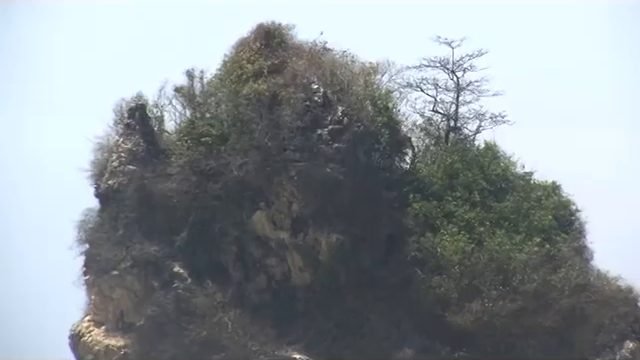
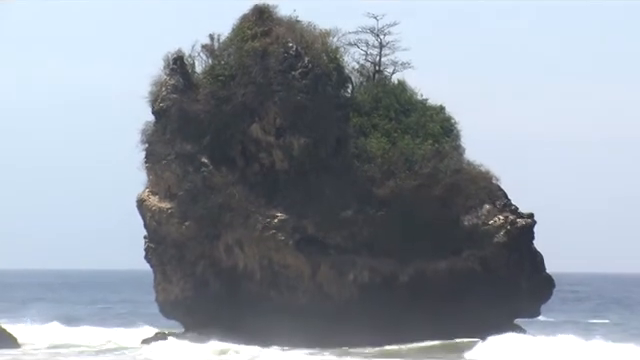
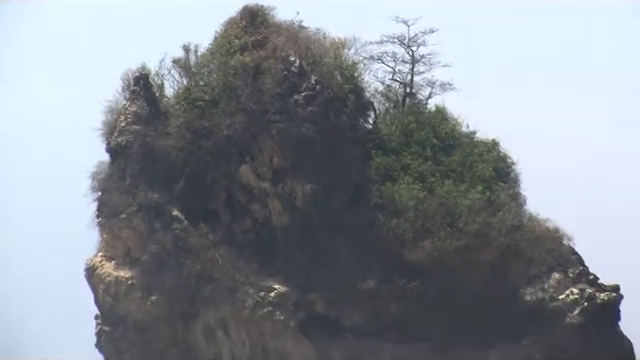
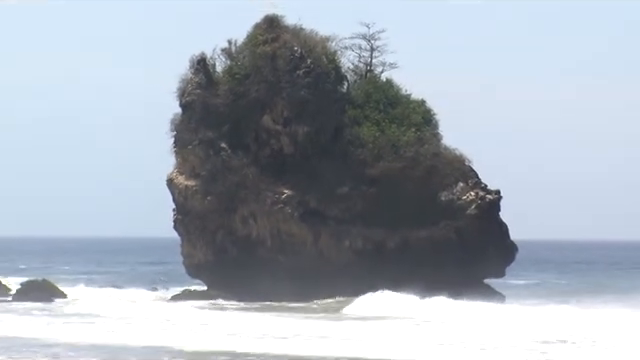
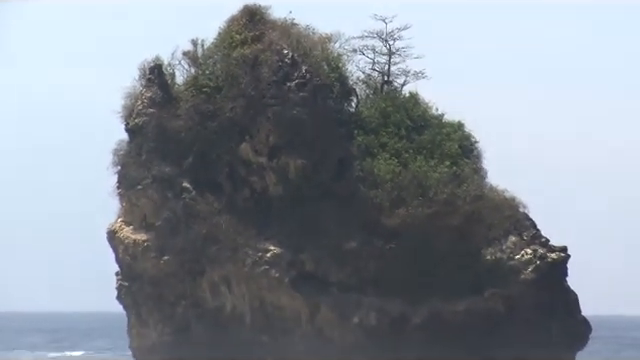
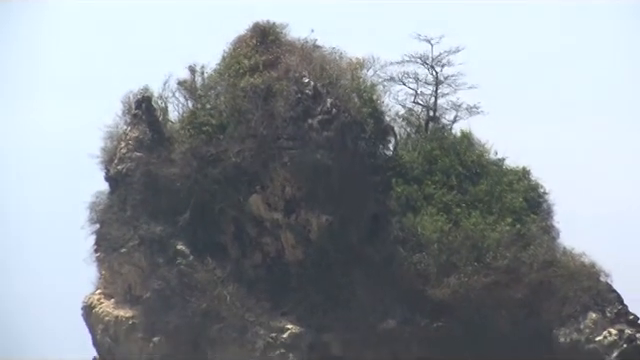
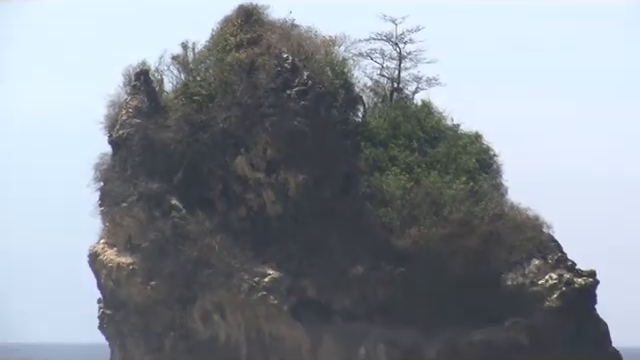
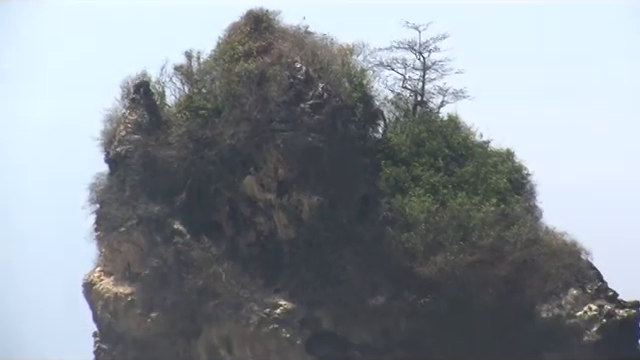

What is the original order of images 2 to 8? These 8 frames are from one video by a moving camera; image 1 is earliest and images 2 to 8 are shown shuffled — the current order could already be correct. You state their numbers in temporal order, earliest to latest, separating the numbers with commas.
6, 8, 3, 7, 5, 2, 4
